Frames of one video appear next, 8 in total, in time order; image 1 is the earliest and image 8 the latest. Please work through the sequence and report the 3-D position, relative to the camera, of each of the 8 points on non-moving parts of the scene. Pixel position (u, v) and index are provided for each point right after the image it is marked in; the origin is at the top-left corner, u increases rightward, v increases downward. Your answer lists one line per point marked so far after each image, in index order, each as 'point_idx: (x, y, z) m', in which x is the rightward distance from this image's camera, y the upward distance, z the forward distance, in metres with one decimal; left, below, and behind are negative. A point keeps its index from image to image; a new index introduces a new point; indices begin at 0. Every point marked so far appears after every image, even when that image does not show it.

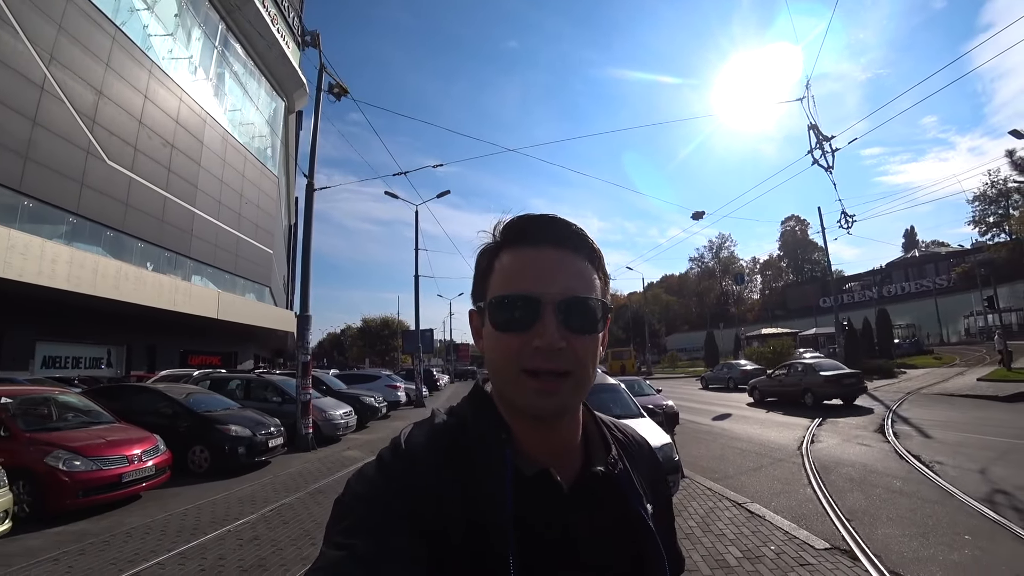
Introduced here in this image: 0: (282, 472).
0: (-3.4, -2.6, +8.2) m
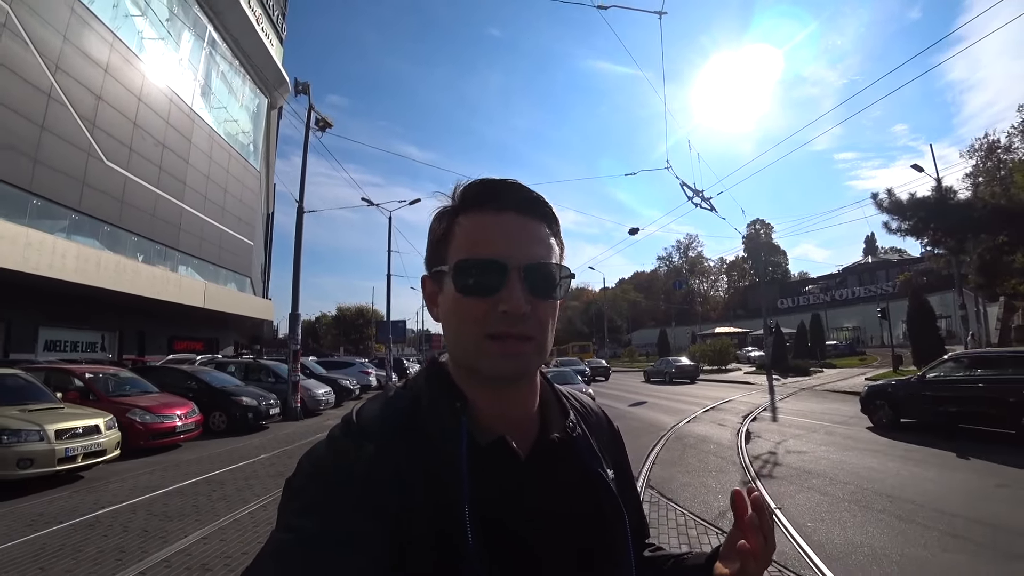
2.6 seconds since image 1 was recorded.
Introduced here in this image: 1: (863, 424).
0: (-4.6, -2.8, +11.0) m
1: (+8.1, -3.2, +12.9) m
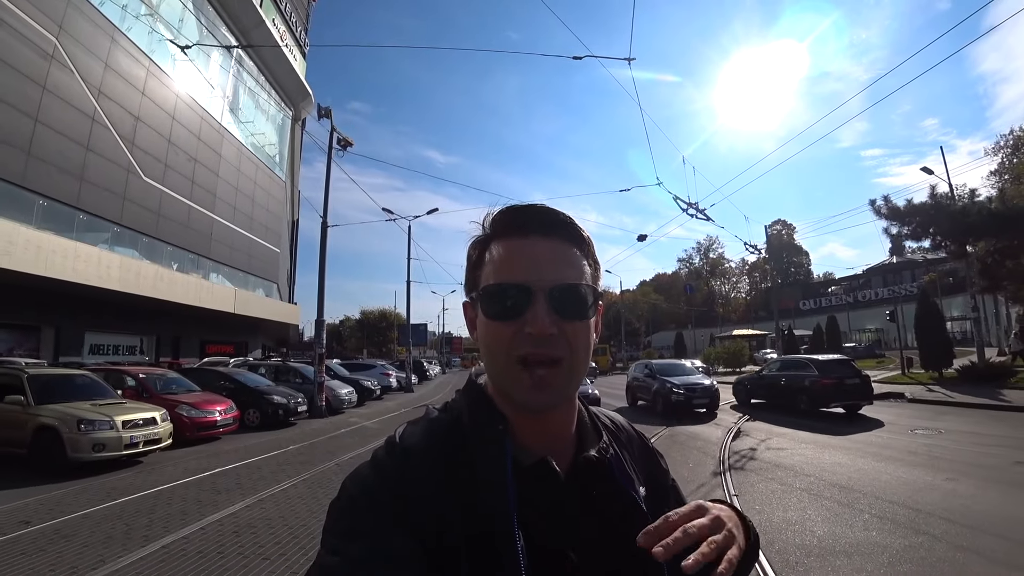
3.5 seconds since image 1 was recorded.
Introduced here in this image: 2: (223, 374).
0: (-4.5, -3.0, +12.2) m
1: (+8.2, -3.3, +13.6) m
2: (-6.5, -1.9, +12.6) m
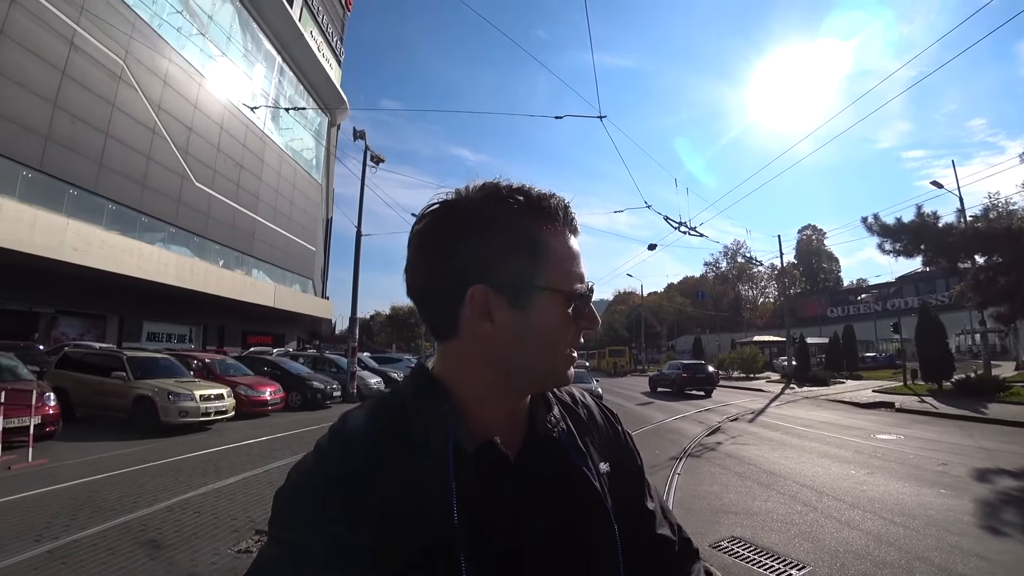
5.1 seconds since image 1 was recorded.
0: (-4.4, -3.1, +14.2) m
1: (+8.3, -3.7, +15.0) m
2: (-6.3, -1.9, +14.7) m
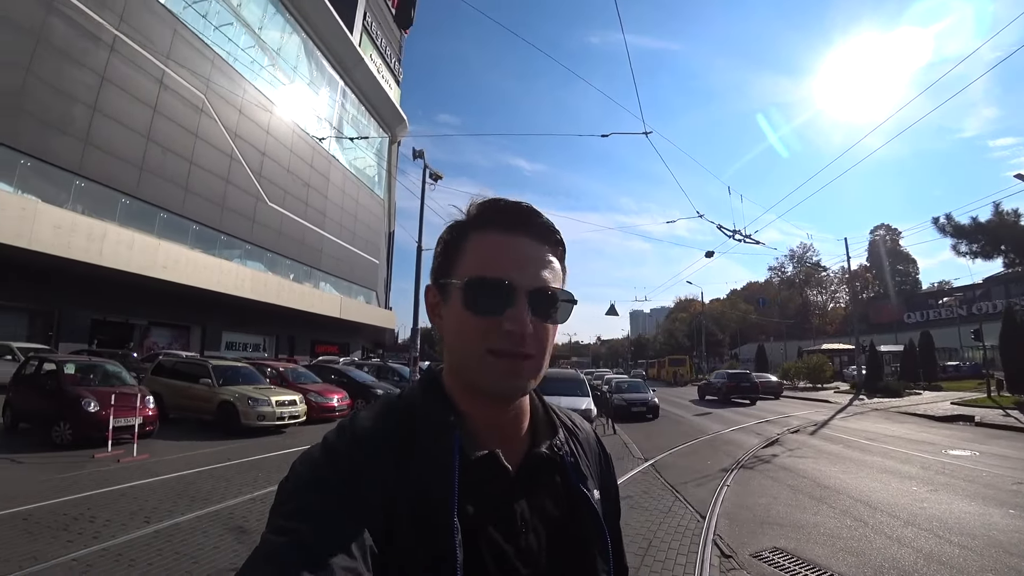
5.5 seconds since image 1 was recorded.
0: (-3.0, -3.4, +15.0) m
1: (+9.7, -3.9, +14.5) m
2: (-4.9, -2.3, +15.7) m
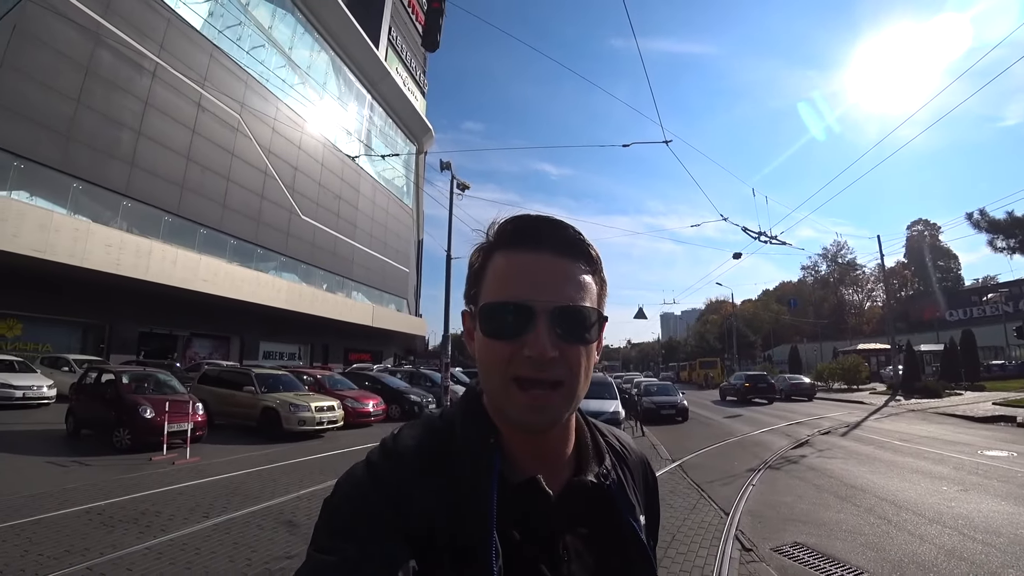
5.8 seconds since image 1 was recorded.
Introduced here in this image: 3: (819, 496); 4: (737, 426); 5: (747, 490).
0: (-2.2, -3.6, +15.4) m
1: (+10.5, -3.9, +14.3) m
2: (-4.1, -2.5, +16.2) m
3: (+4.3, -2.9, +8.0) m
4: (+7.0, -4.3, +17.5) m
5: (+3.5, -3.0, +8.5) m
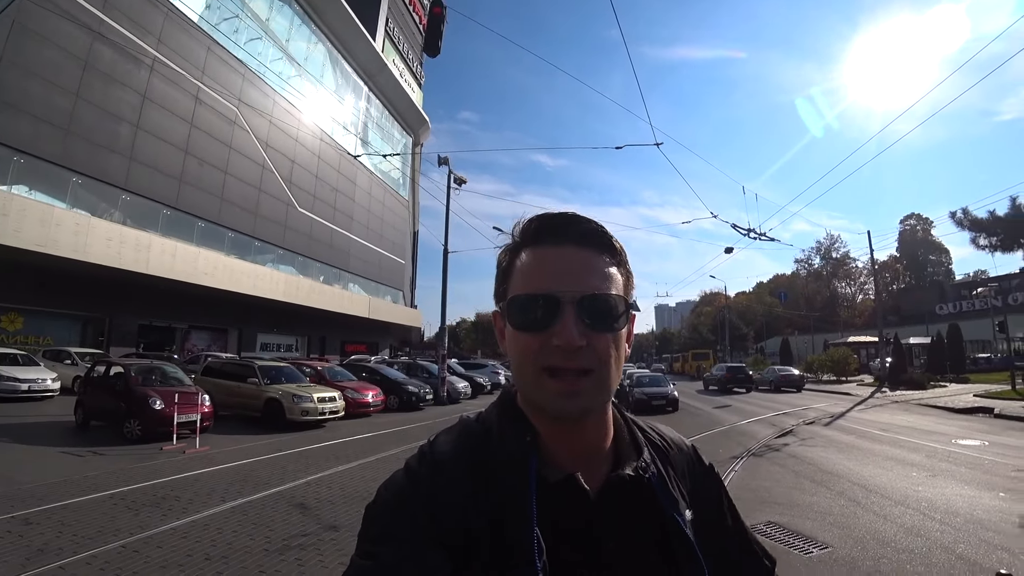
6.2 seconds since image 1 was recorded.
0: (-2.4, -3.5, +15.9) m
1: (+10.4, -3.7, +14.9) m
2: (-4.2, -2.3, +16.6) m
3: (+4.3, -2.9, +8.5) m
4: (+6.8, -4.1, +18.1) m
5: (+3.4, -3.0, +8.9) m
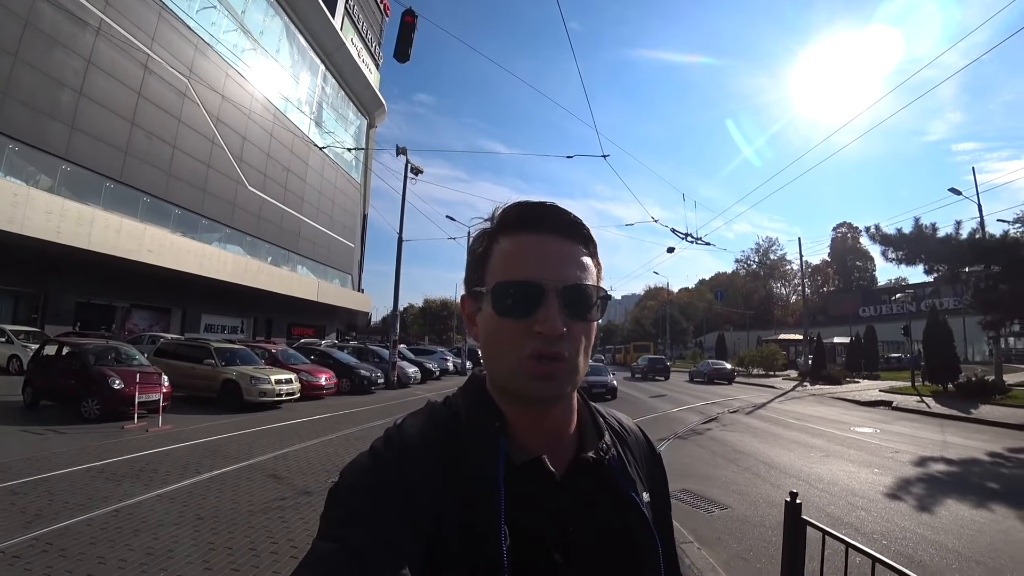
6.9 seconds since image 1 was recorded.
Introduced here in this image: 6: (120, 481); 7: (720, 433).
0: (-3.9, -3.1, +16.4) m
1: (+8.9, -3.9, +16.6) m
2: (-5.7, -1.9, +17.0) m
3: (+3.4, -2.9, +9.7) m
4: (+5.1, -4.0, +19.5) m
5: (+2.6, -3.0, +10.0) m
6: (-4.3, -2.0, +6.1) m
7: (+4.9, -3.4, +13.2) m
